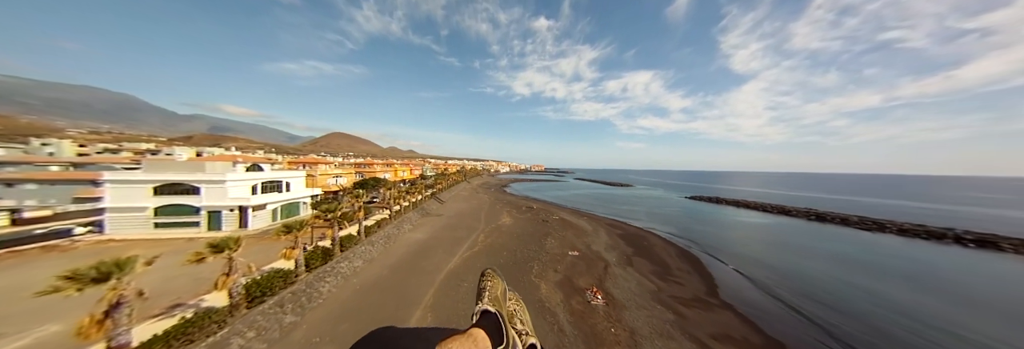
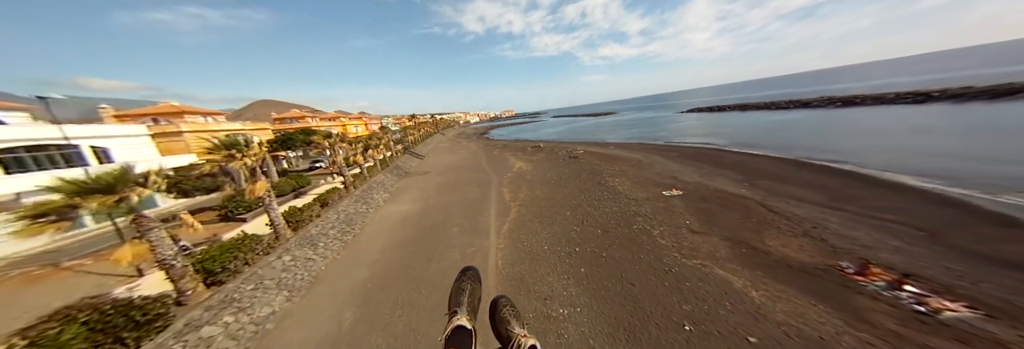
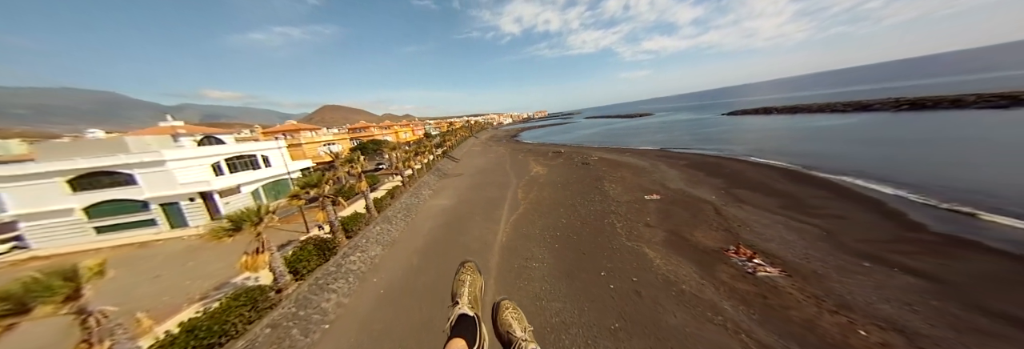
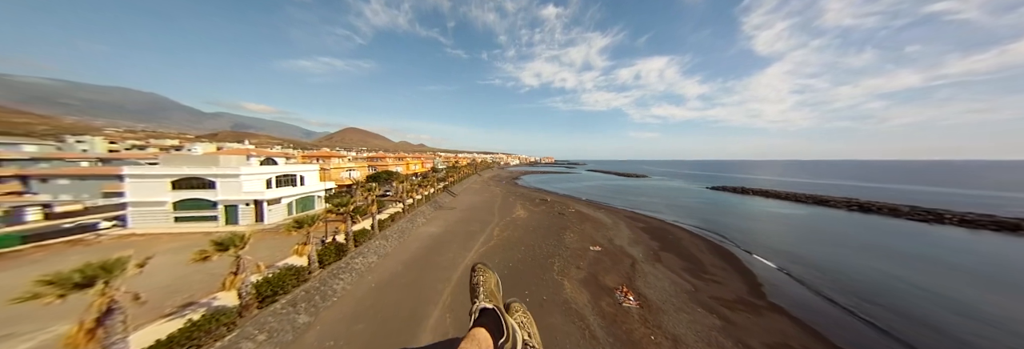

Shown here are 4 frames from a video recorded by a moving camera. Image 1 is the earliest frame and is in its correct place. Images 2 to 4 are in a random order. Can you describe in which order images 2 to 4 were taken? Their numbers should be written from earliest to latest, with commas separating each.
4, 3, 2
